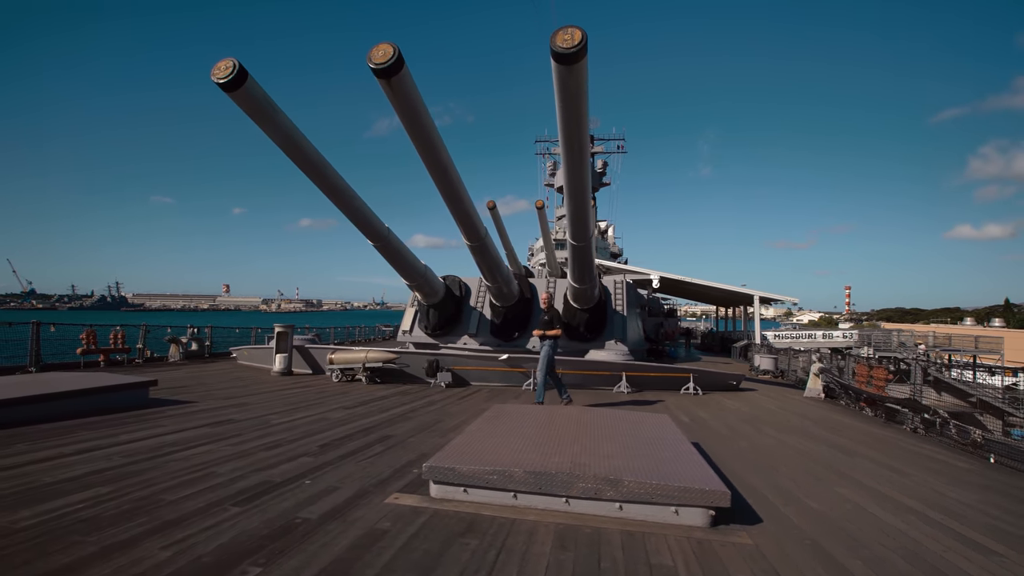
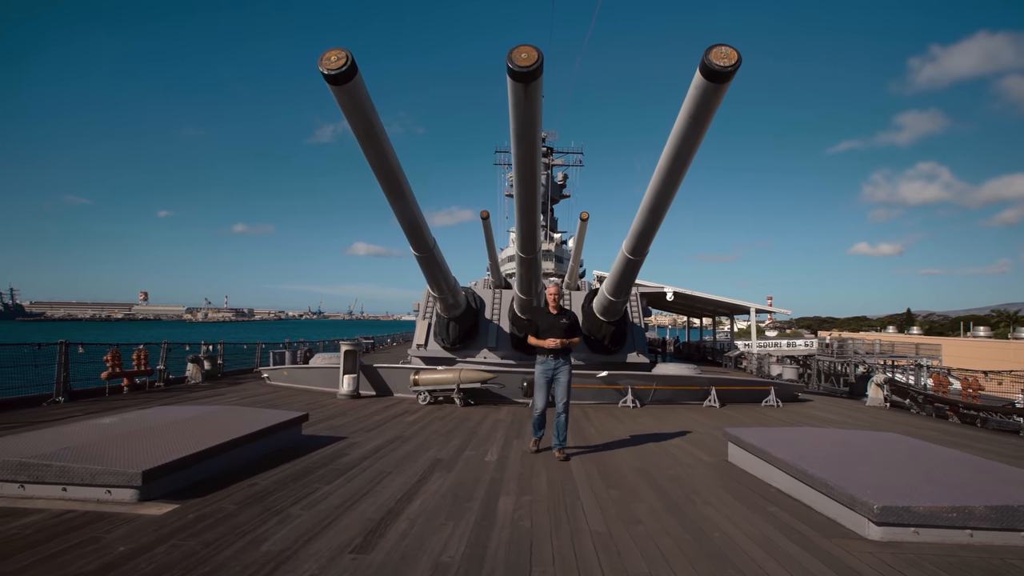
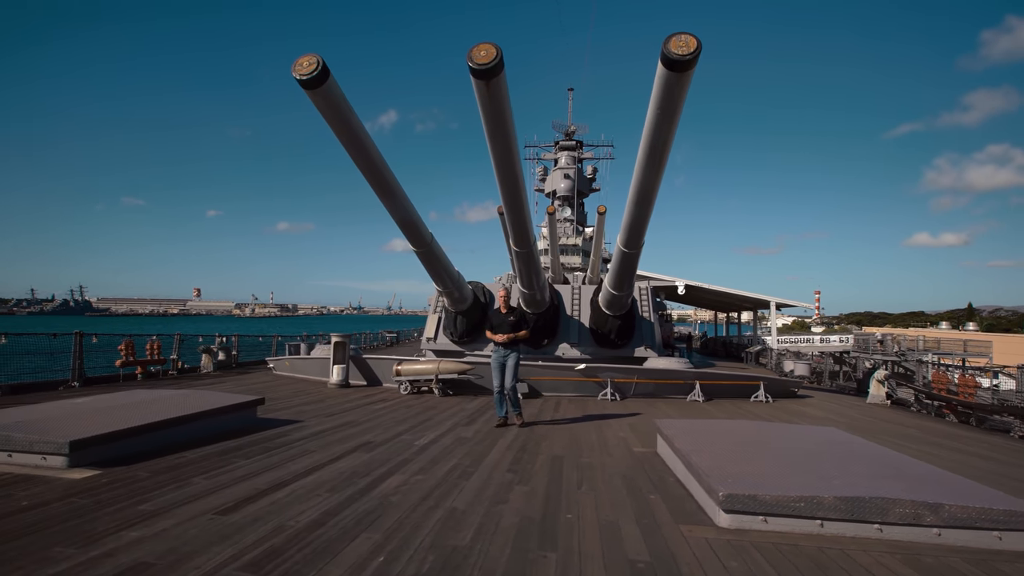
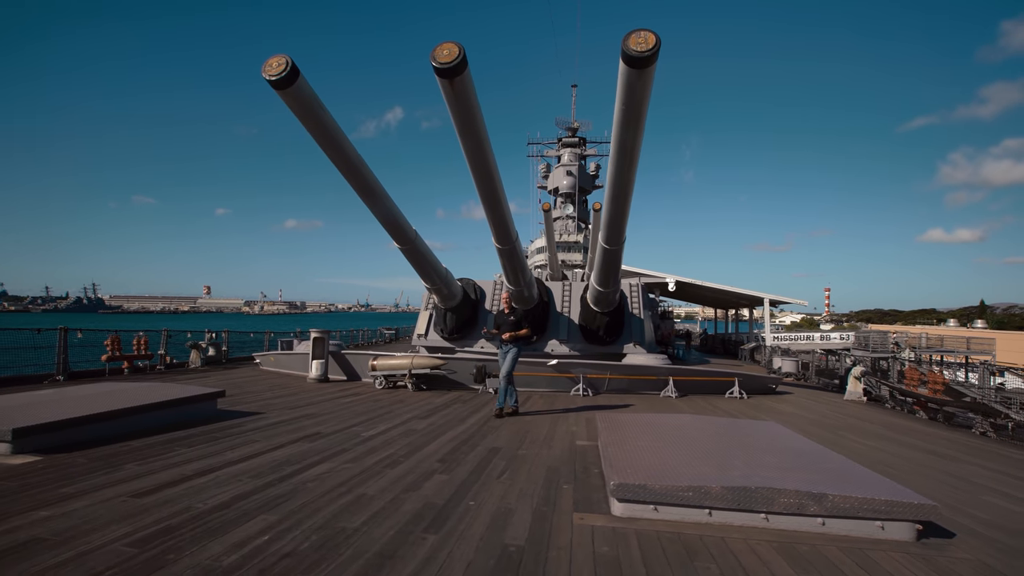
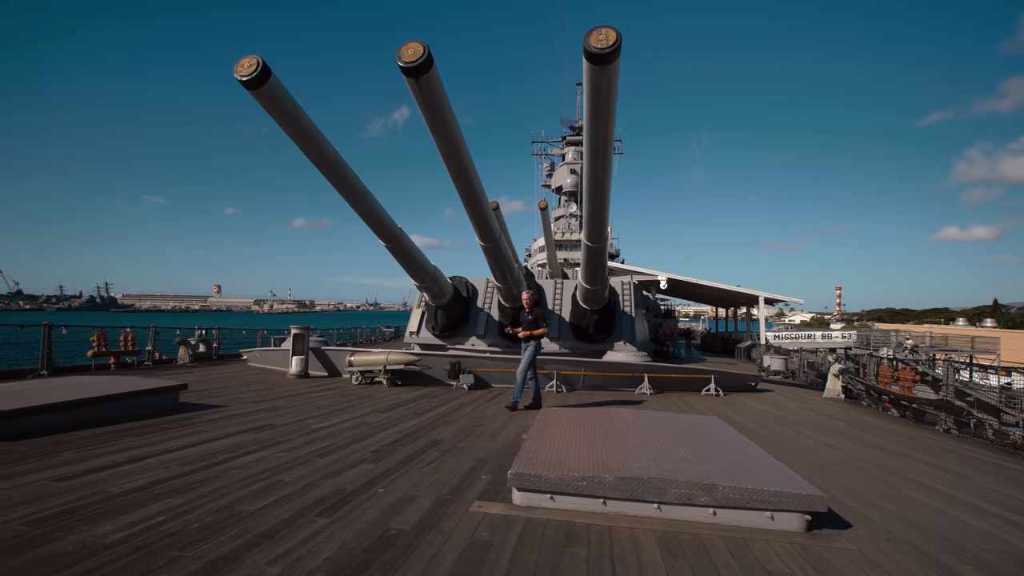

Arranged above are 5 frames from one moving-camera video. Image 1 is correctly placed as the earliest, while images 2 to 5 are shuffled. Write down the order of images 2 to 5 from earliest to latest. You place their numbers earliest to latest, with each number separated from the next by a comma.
5, 4, 3, 2
